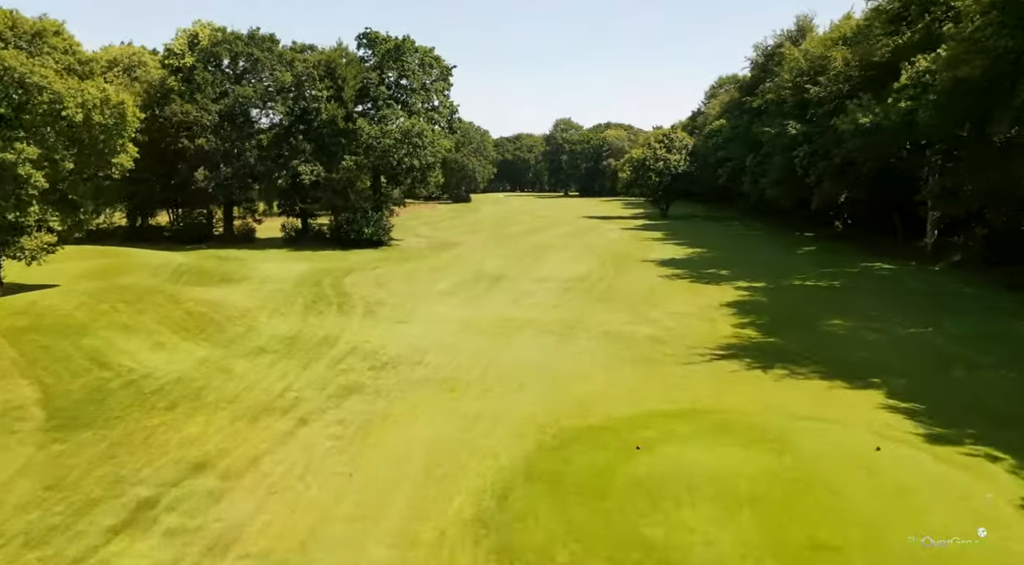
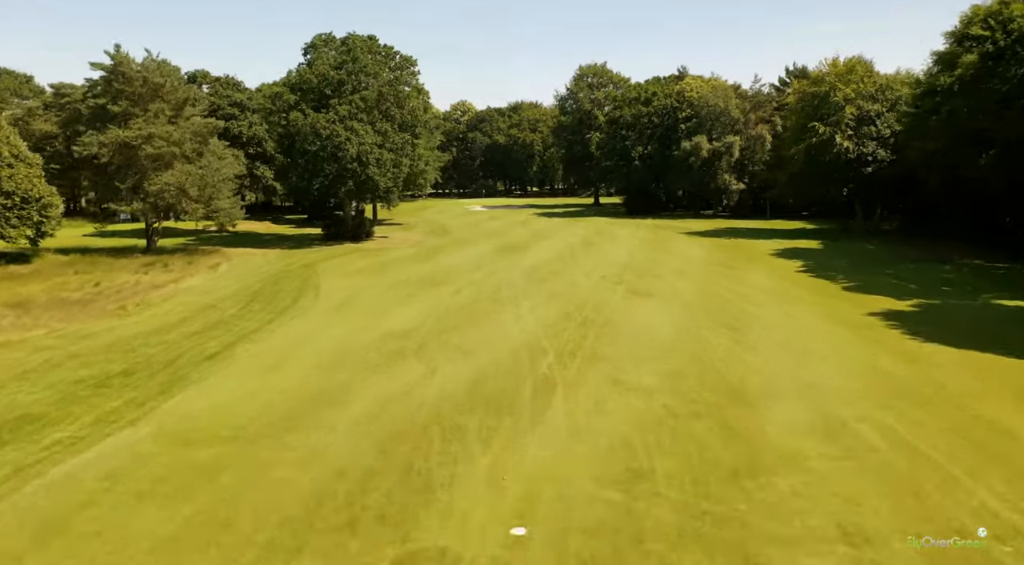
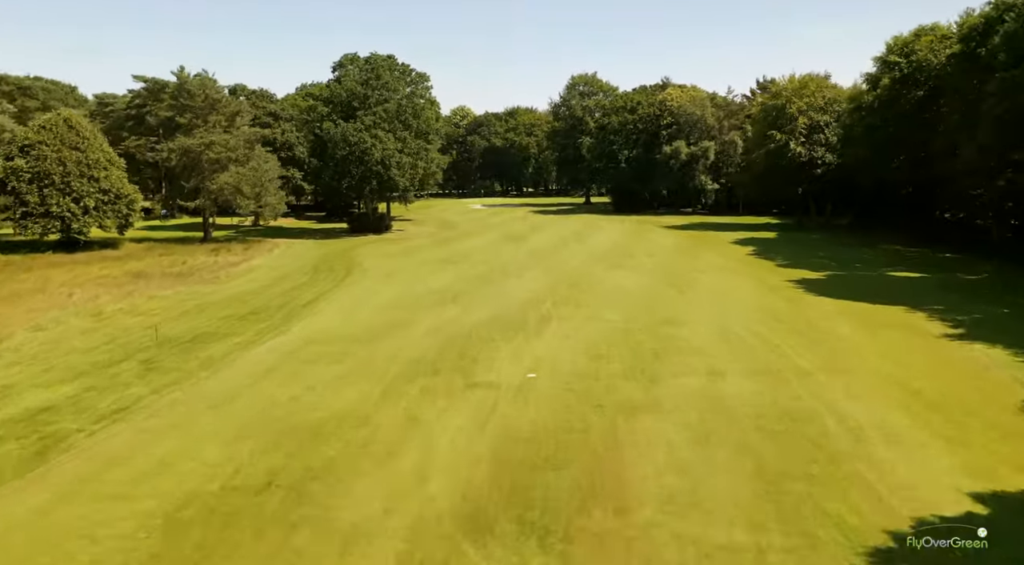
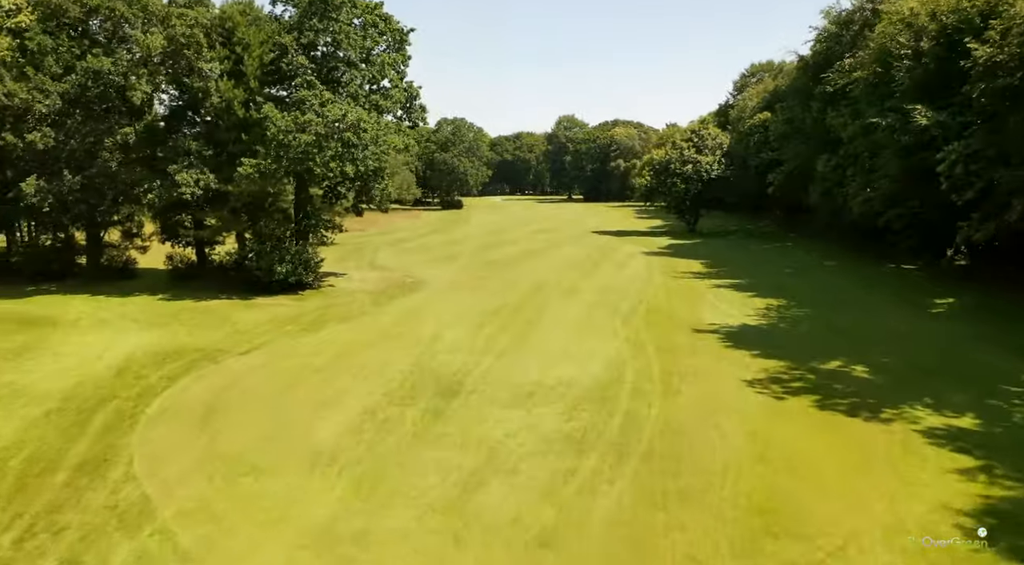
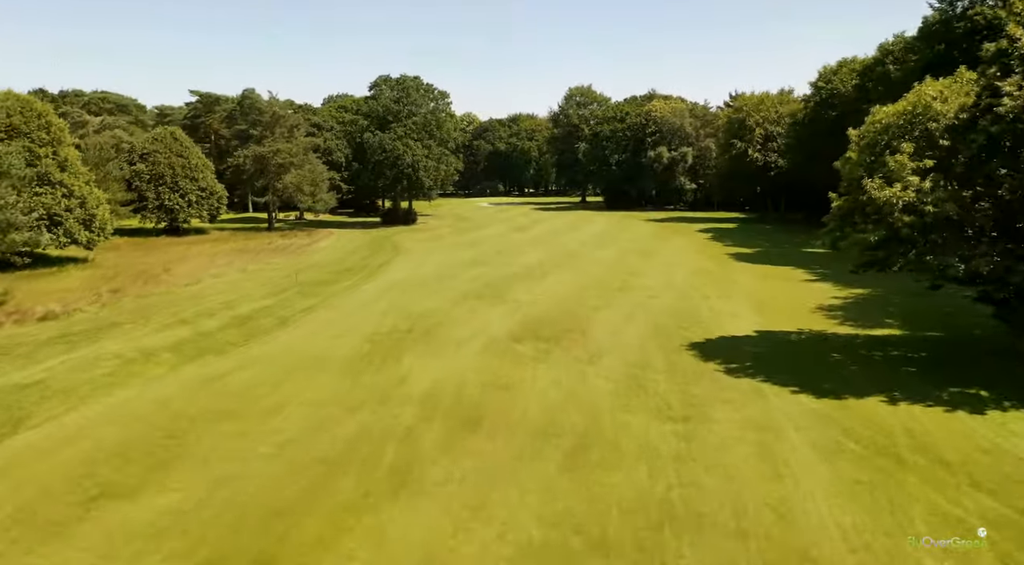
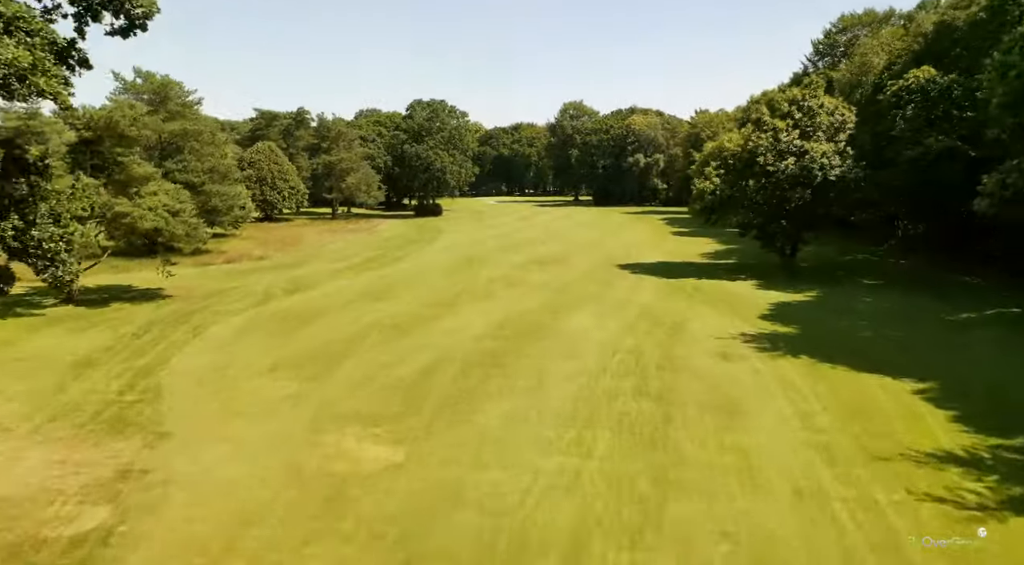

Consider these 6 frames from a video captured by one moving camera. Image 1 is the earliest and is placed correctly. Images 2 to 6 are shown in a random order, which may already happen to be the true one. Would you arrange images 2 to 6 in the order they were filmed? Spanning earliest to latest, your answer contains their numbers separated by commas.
4, 6, 5, 3, 2
